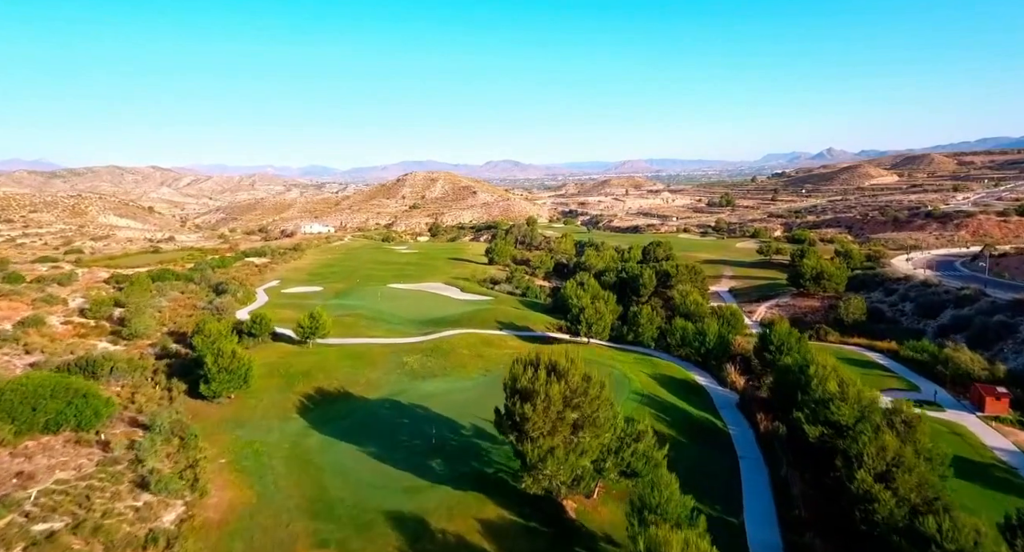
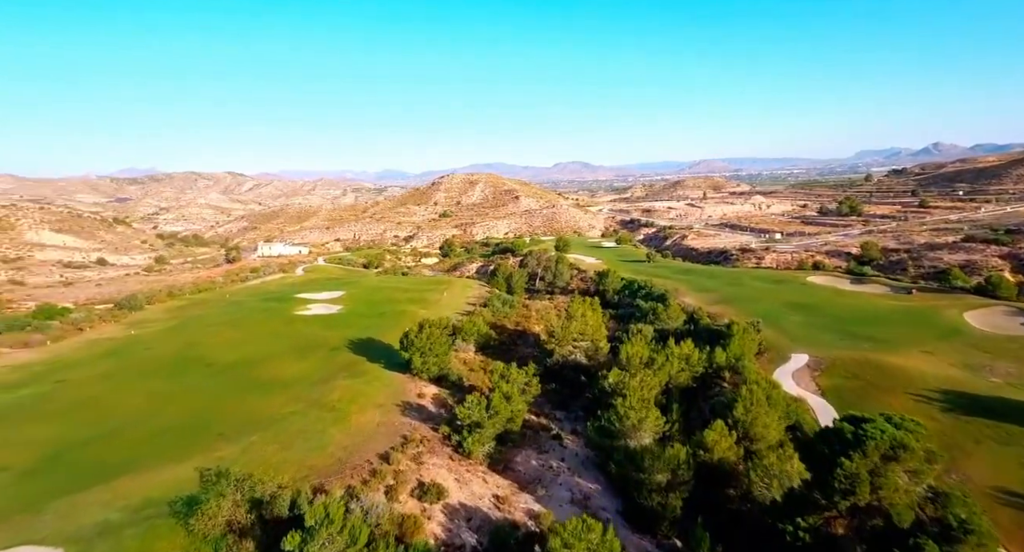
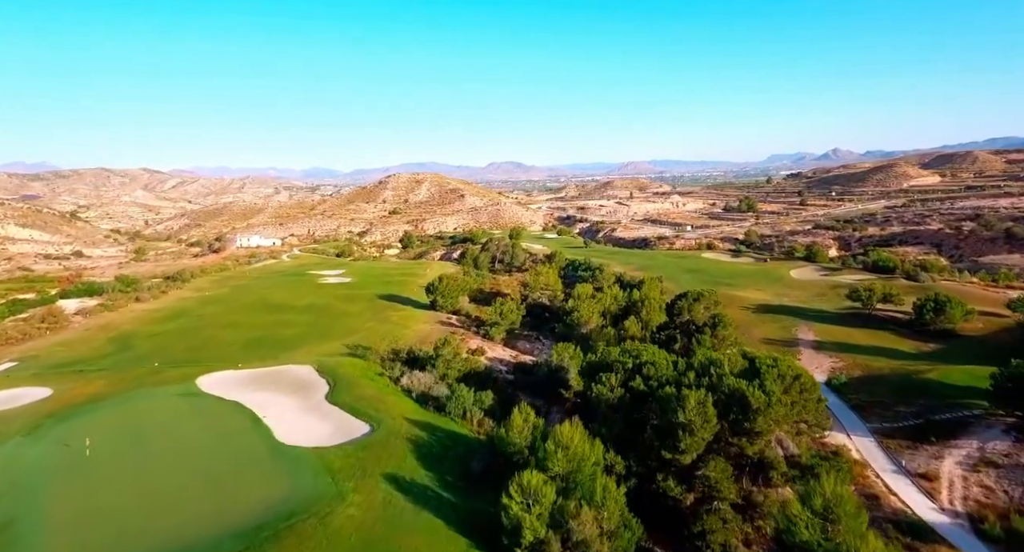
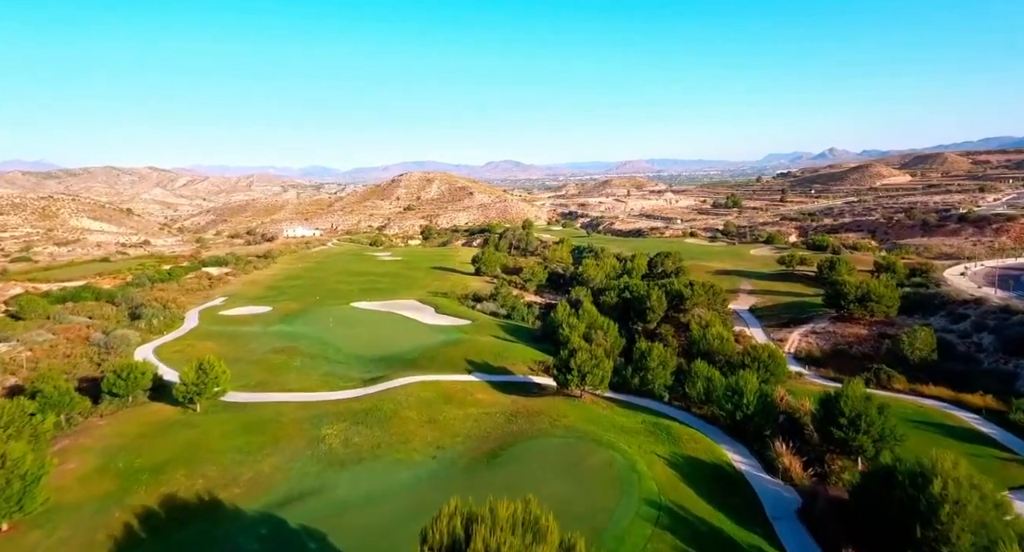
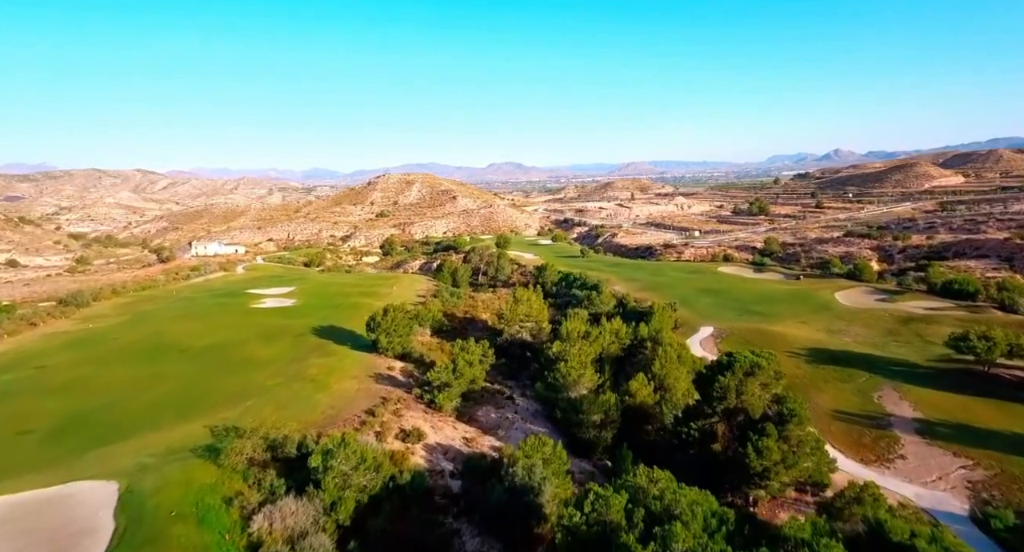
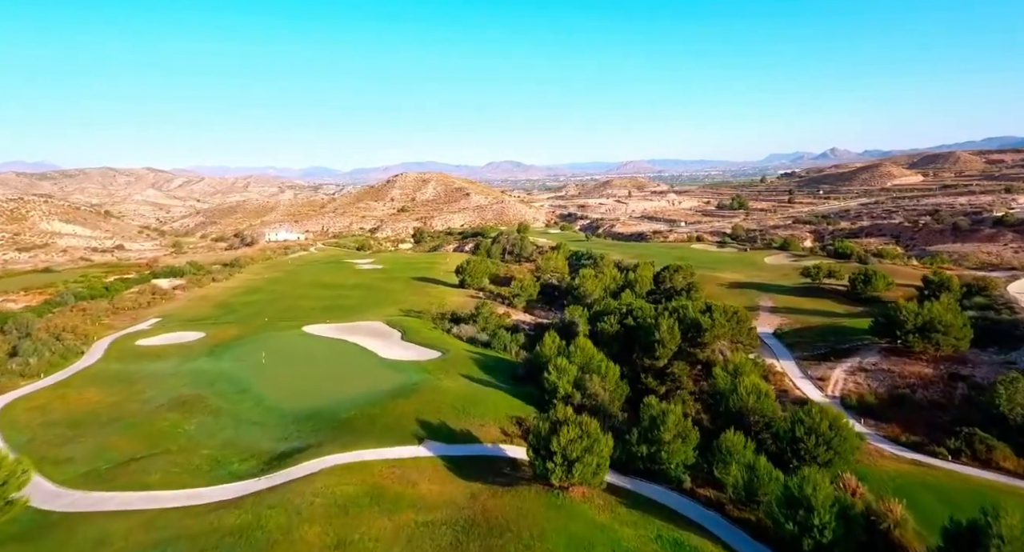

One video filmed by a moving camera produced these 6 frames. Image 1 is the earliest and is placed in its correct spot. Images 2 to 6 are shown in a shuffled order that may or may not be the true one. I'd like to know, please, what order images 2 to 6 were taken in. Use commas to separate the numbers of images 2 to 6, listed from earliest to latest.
4, 6, 3, 5, 2
